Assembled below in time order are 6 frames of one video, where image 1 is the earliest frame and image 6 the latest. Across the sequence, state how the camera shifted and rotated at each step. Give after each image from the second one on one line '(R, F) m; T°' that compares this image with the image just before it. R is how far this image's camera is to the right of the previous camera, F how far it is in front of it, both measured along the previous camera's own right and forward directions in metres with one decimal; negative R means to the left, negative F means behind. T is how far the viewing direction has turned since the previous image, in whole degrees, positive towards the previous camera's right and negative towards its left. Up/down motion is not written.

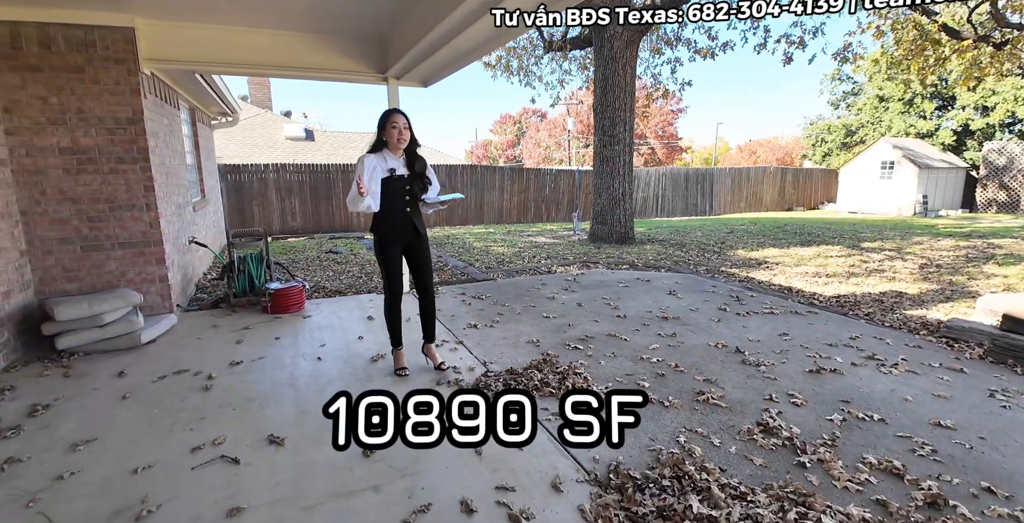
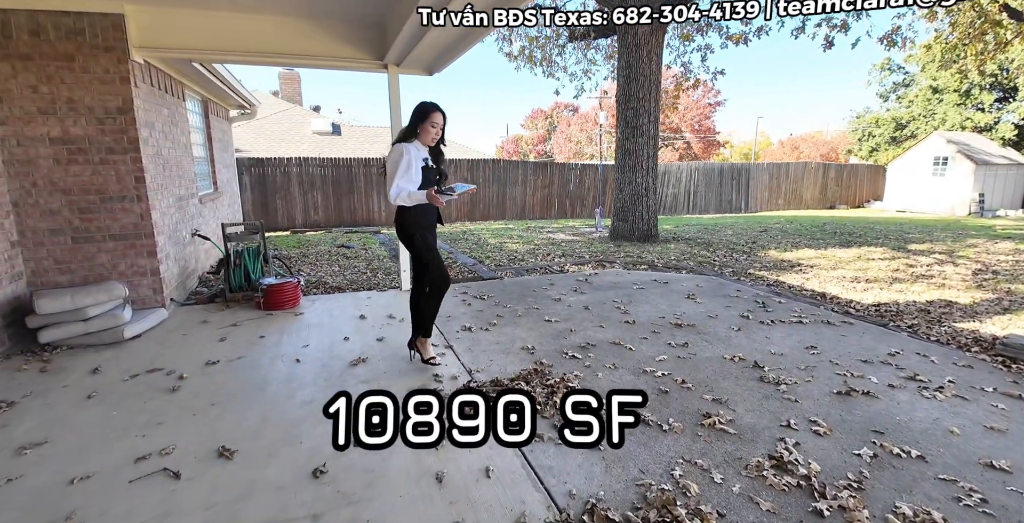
(+0.3, +0.3) m; -4°
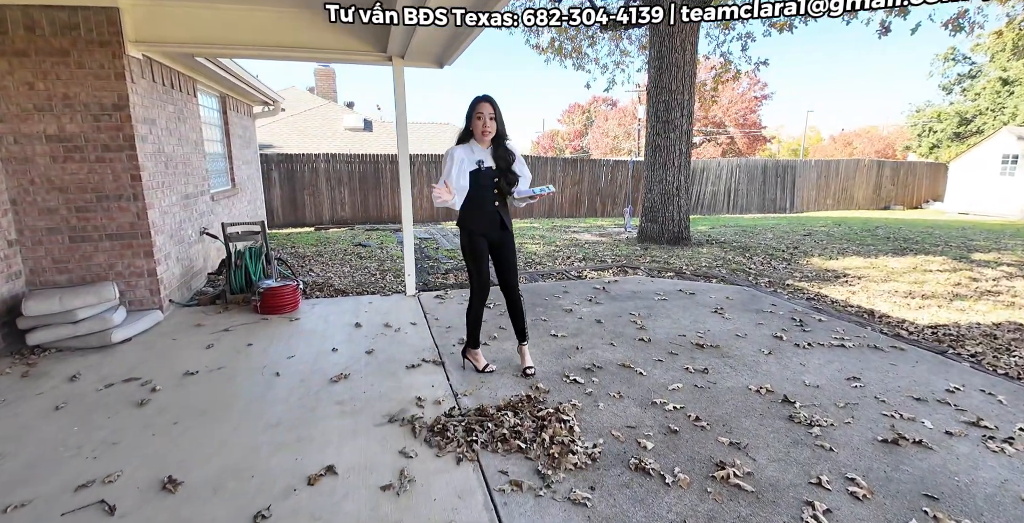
(+0.2, +0.3) m; -4°
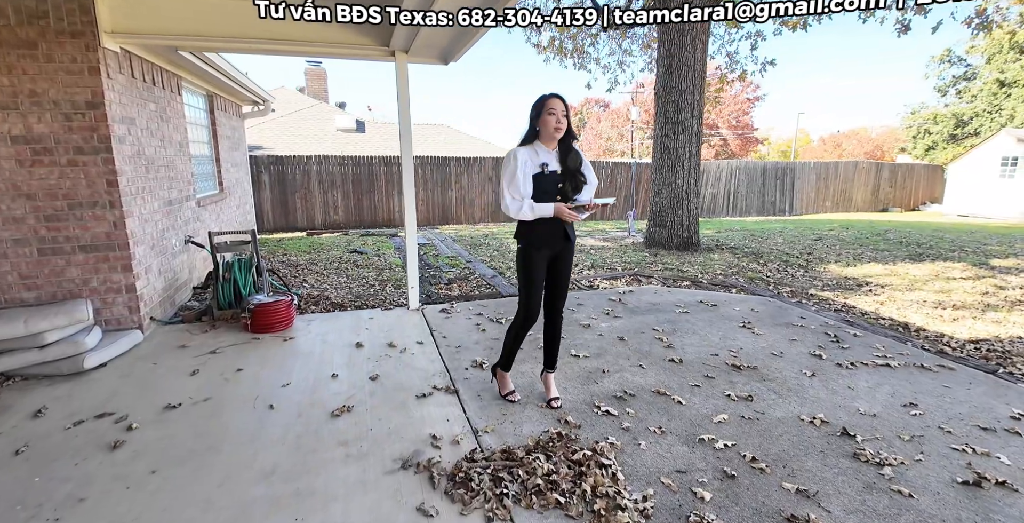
(-0.2, +0.3) m; +1°
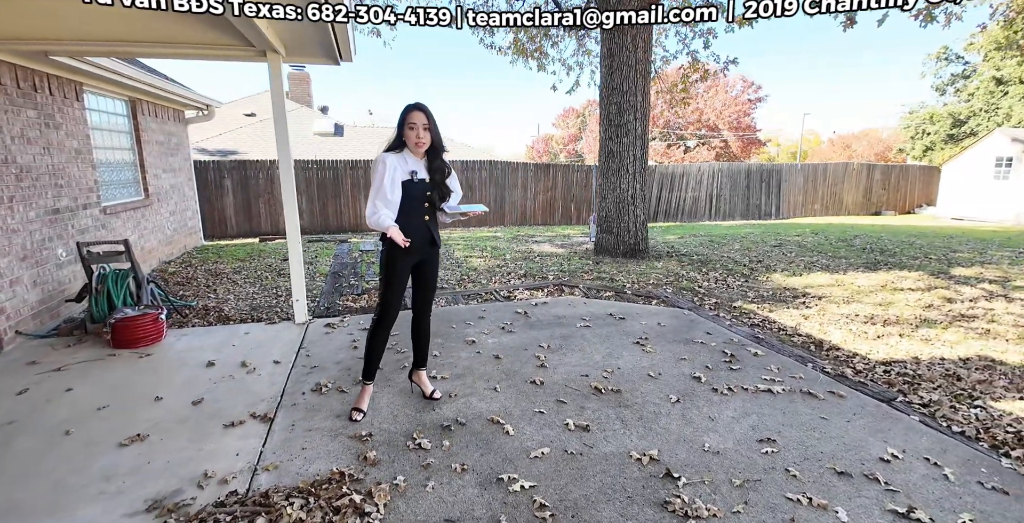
(+1.0, +0.2) m; -1°
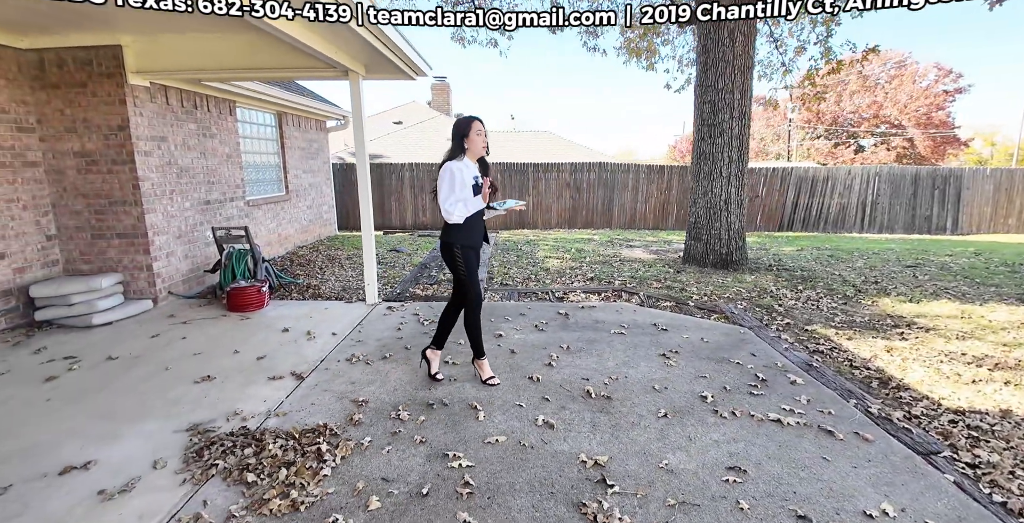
(+0.8, 0.0) m; -16°
